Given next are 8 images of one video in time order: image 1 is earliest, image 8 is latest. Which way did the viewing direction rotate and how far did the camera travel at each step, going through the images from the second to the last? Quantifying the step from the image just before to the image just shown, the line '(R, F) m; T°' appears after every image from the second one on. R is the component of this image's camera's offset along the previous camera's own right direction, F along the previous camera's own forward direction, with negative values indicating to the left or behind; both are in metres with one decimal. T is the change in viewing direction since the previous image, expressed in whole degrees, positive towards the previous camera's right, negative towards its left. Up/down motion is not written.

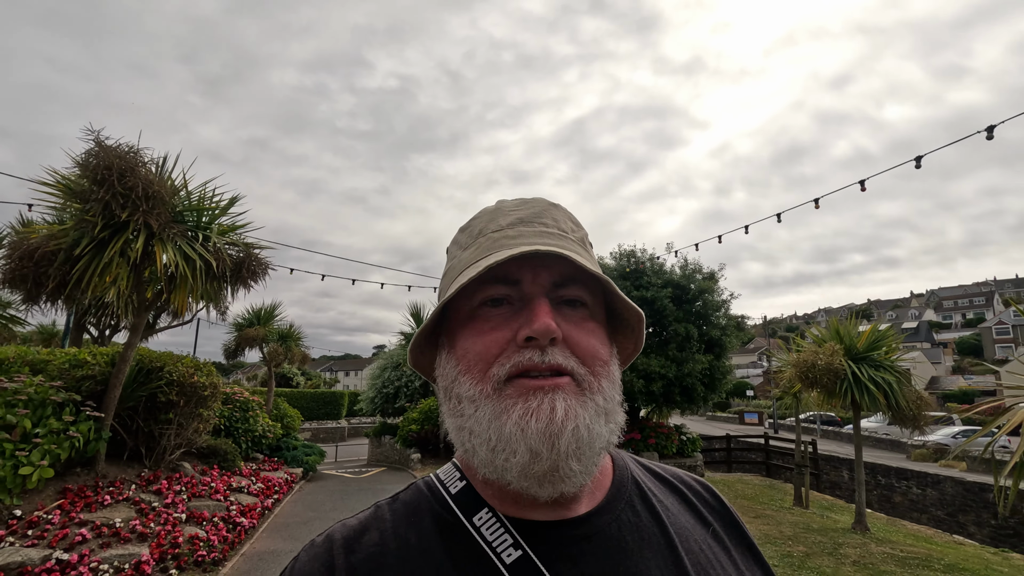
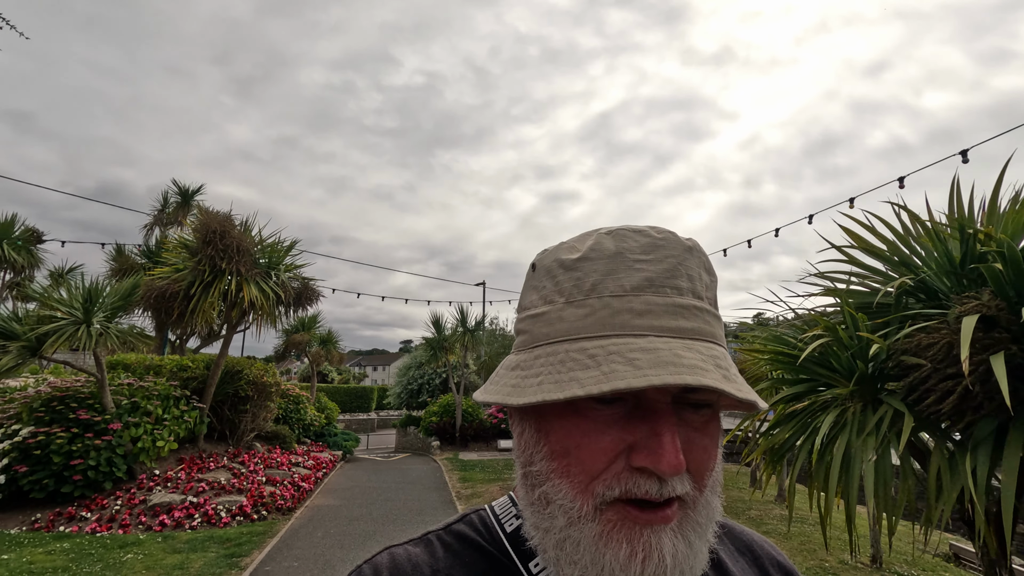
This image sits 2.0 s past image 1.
(+0.6, -2.2) m; -3°
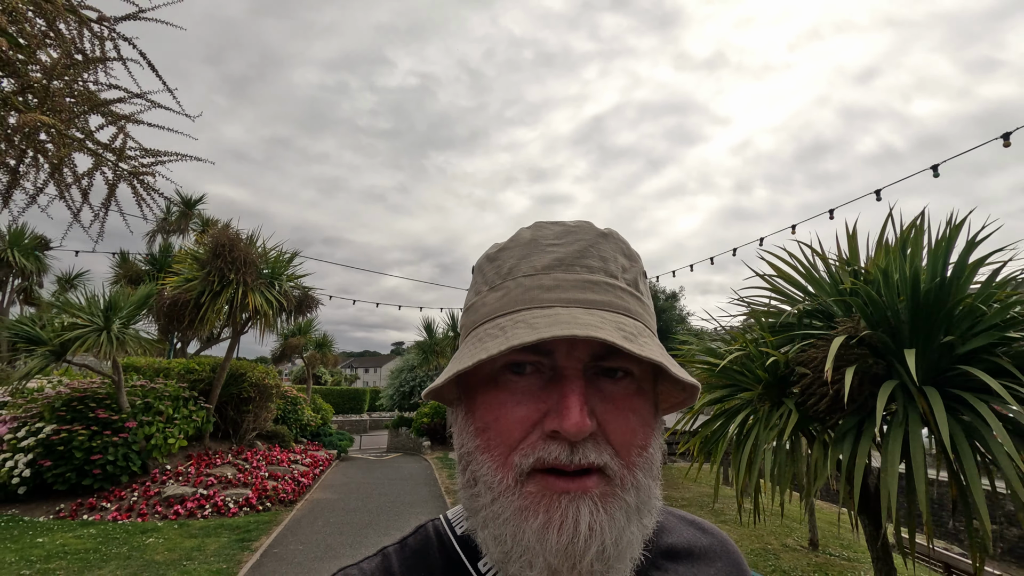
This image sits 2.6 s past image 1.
(+0.1, -0.7) m; +1°
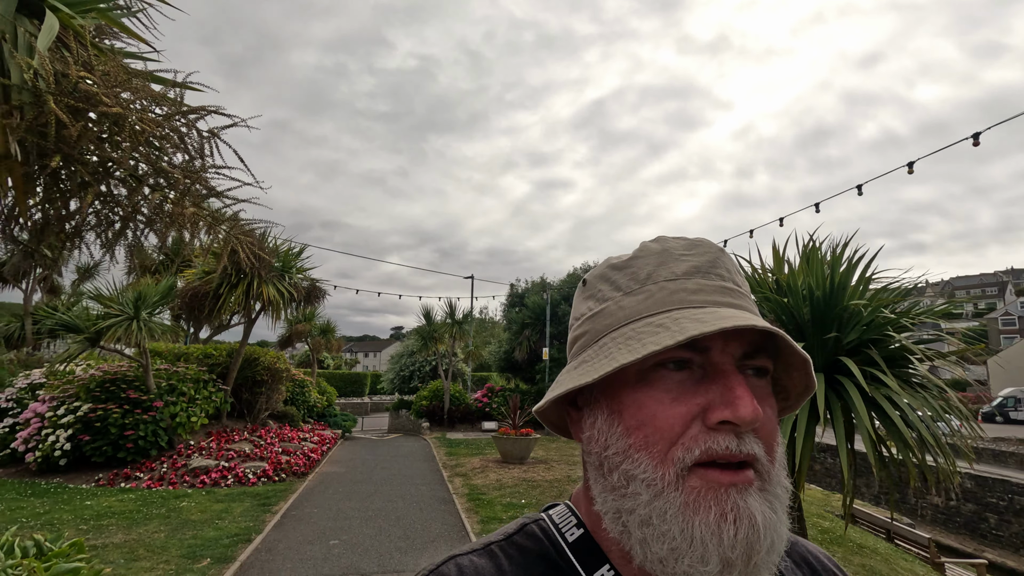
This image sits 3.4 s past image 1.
(+0.1, -0.8) m; 0°
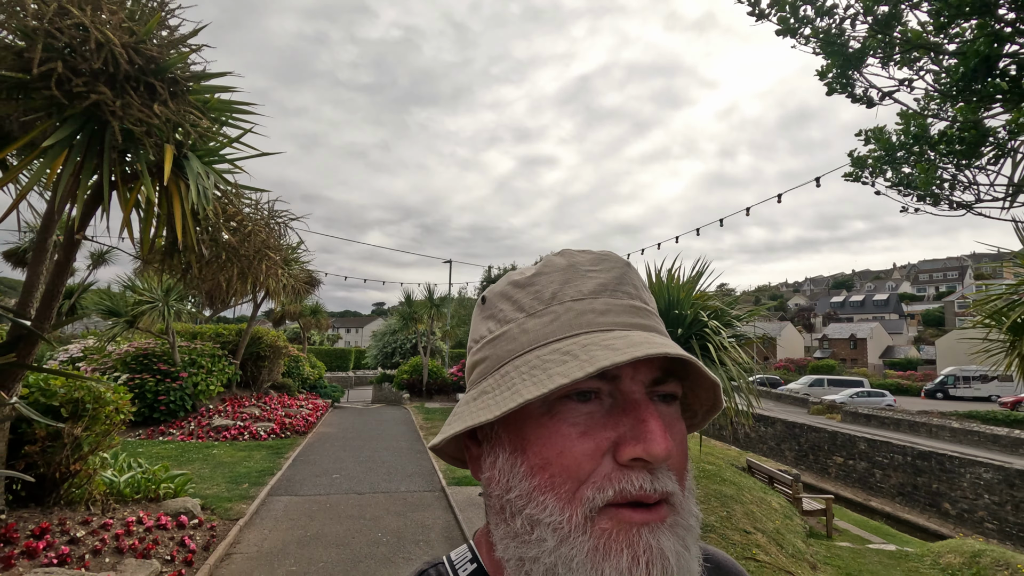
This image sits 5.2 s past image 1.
(+0.4, -2.1) m; +2°
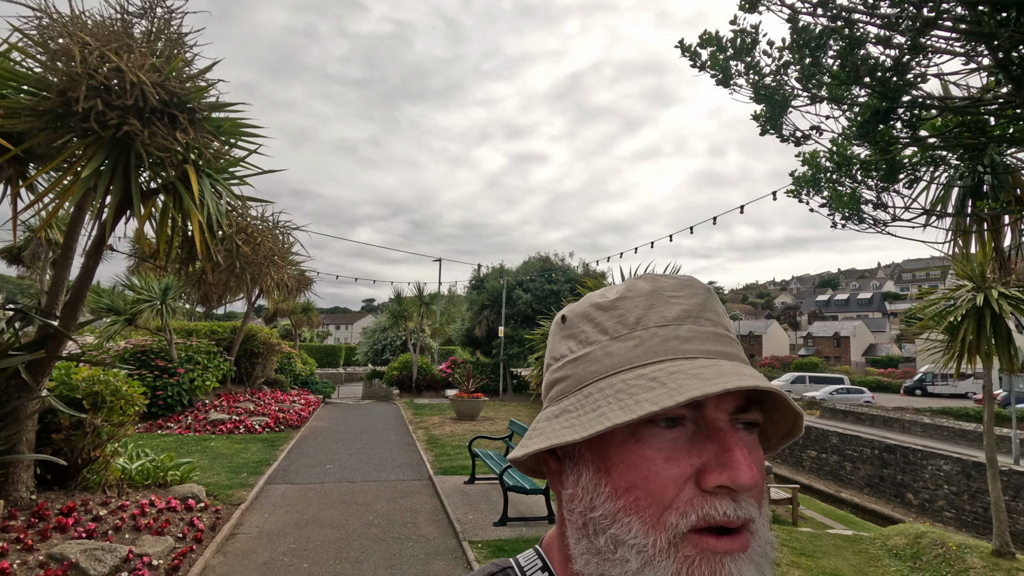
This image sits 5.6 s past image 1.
(+0.1, -0.5) m; +1°
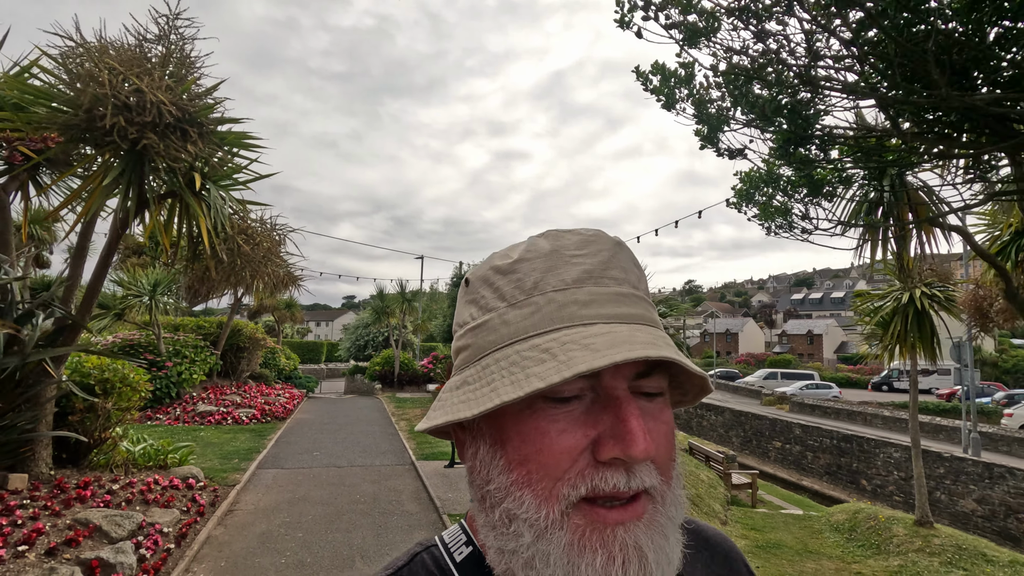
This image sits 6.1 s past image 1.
(+0.1, -0.6) m; +2°
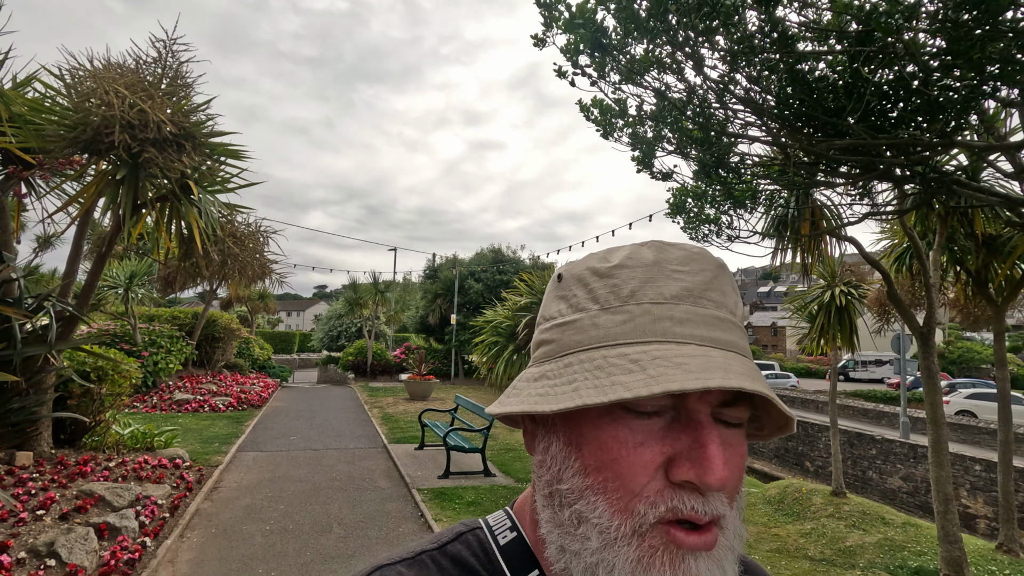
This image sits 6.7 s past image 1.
(+0.1, -0.6) m; +3°
